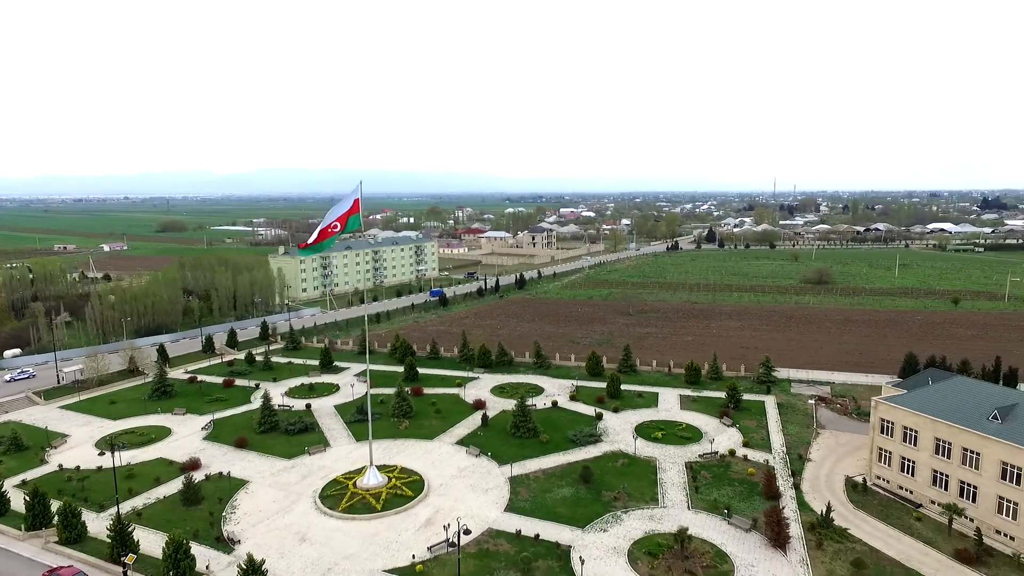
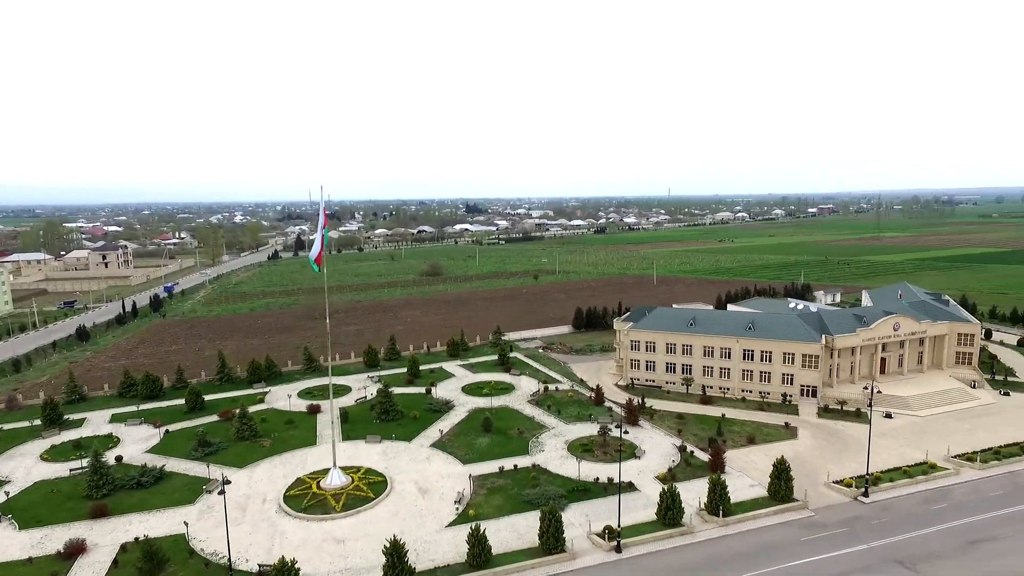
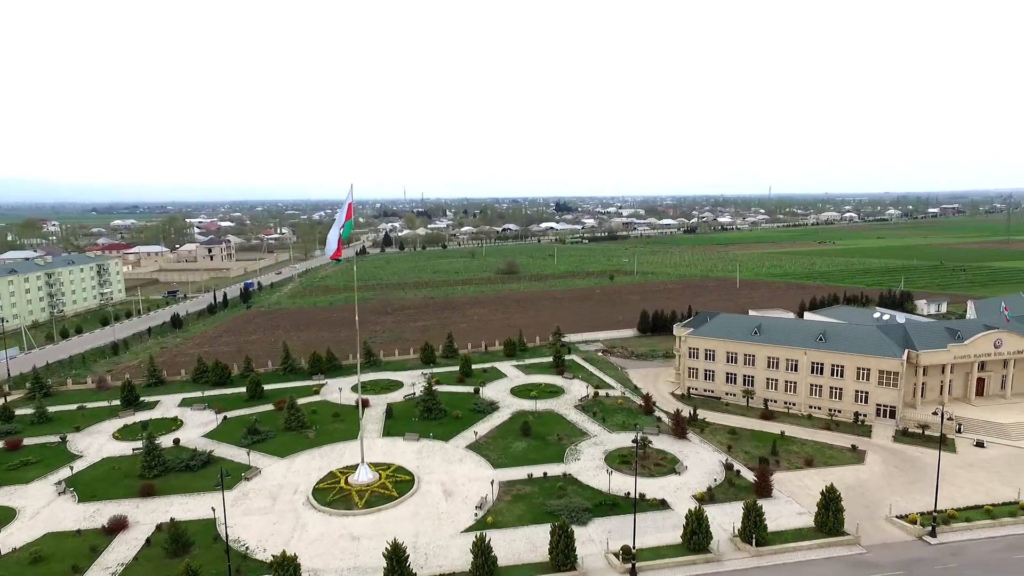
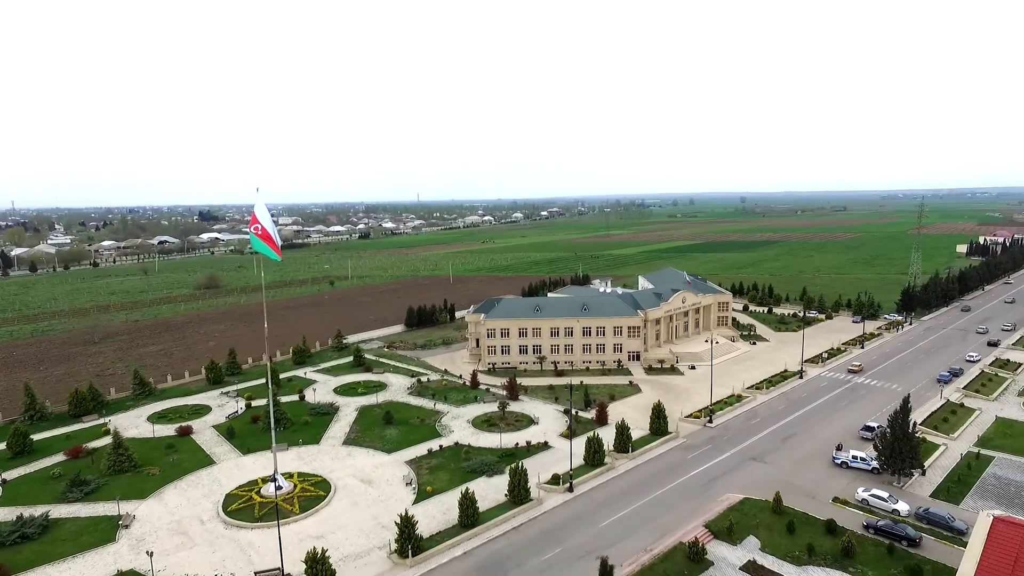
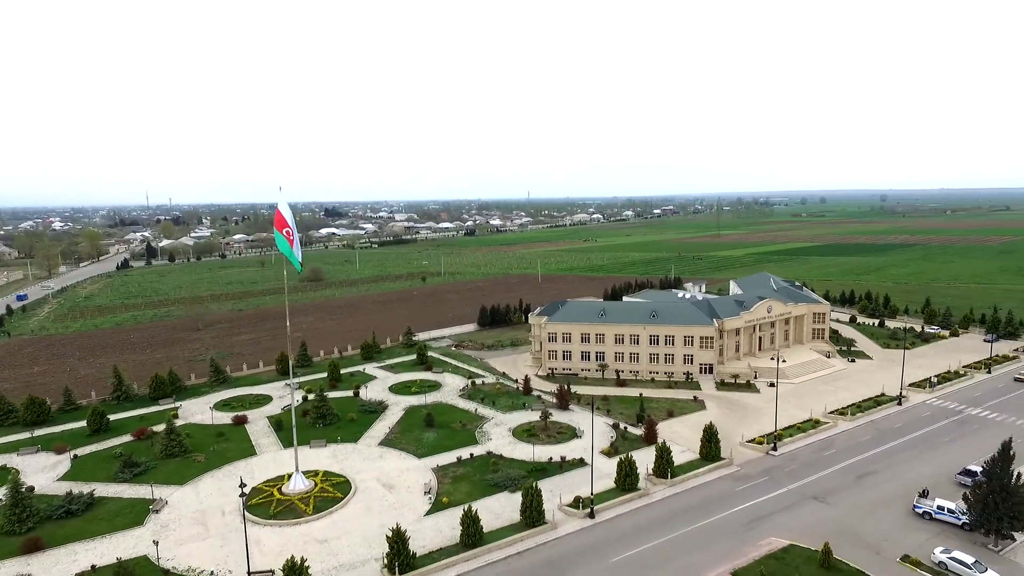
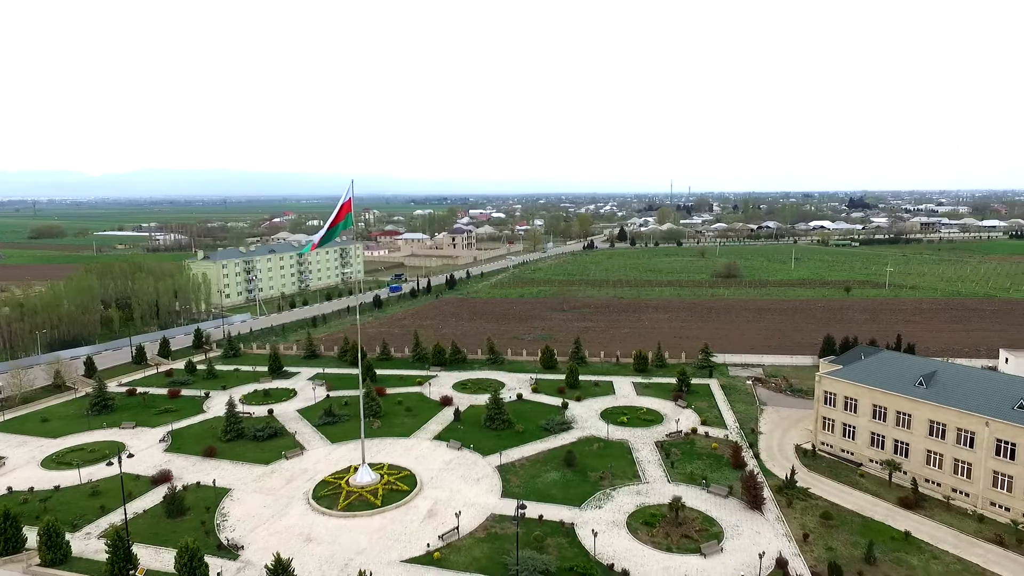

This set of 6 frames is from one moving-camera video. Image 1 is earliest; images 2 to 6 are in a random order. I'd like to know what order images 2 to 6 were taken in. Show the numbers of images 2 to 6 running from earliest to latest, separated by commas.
6, 3, 2, 5, 4
